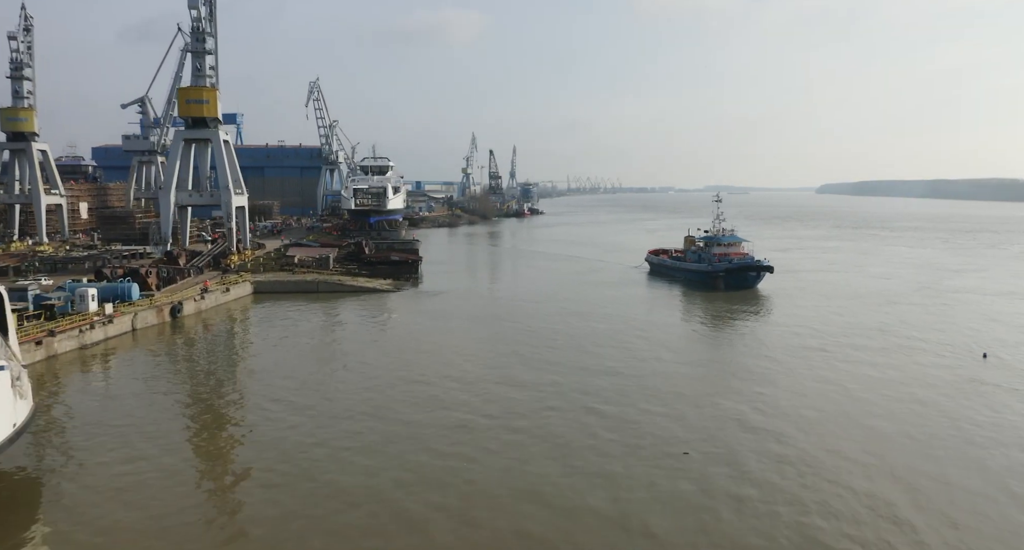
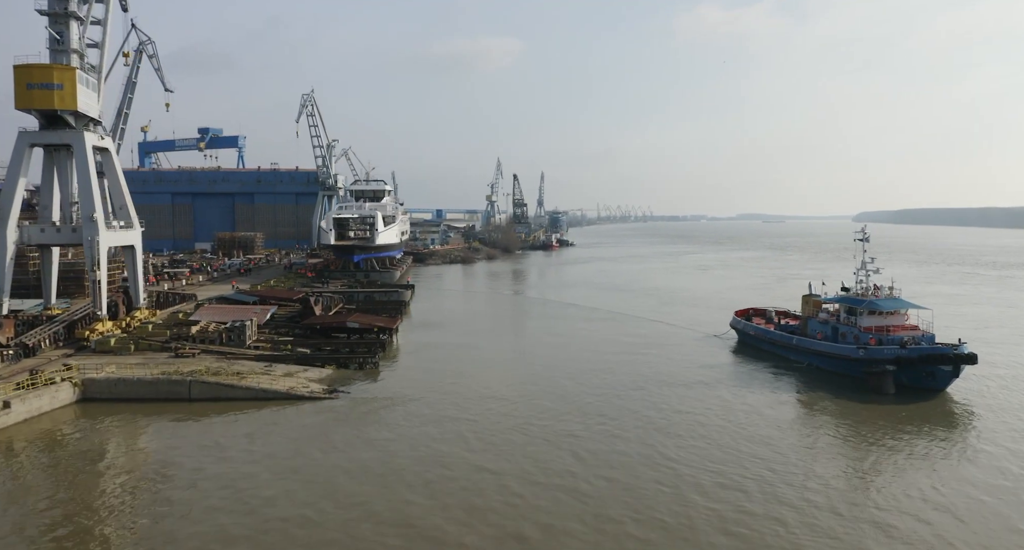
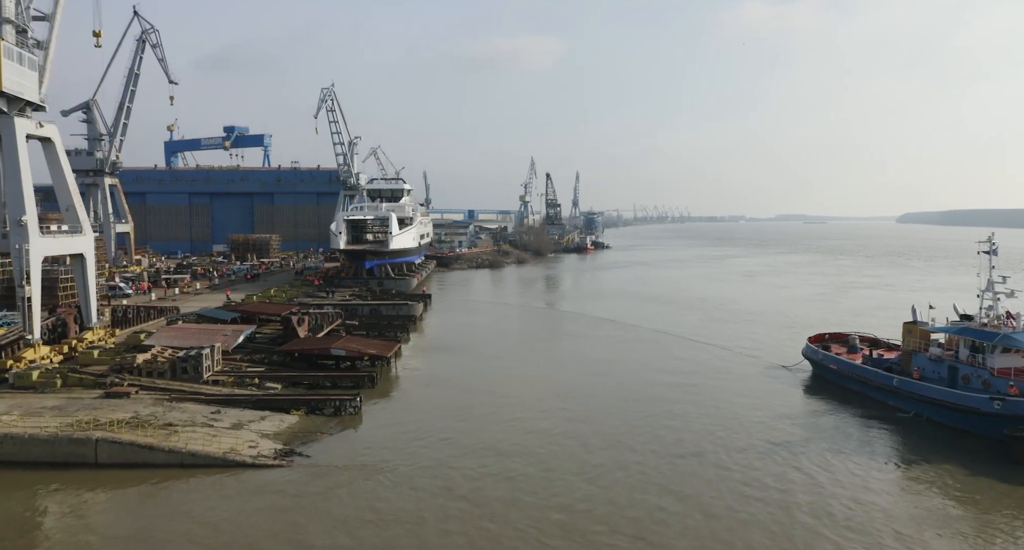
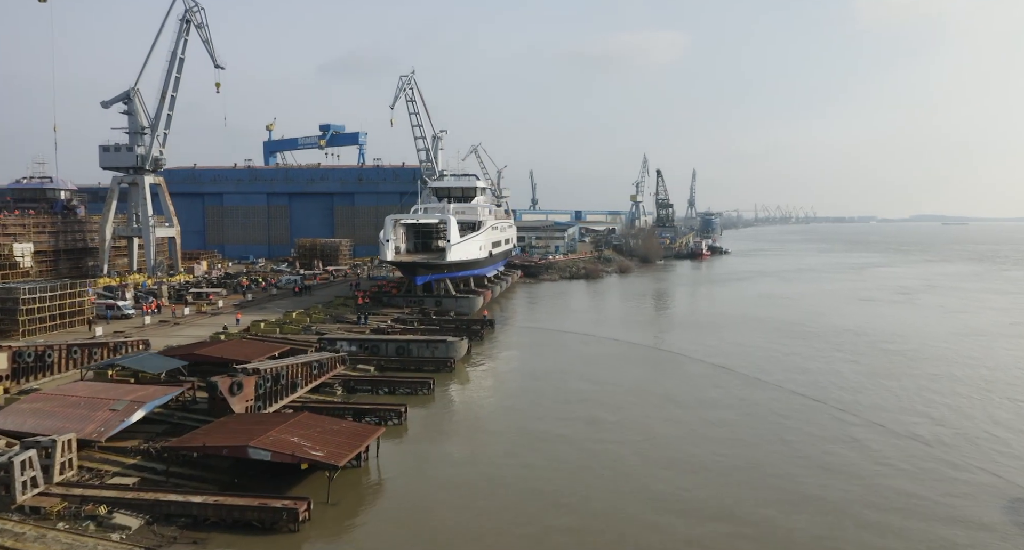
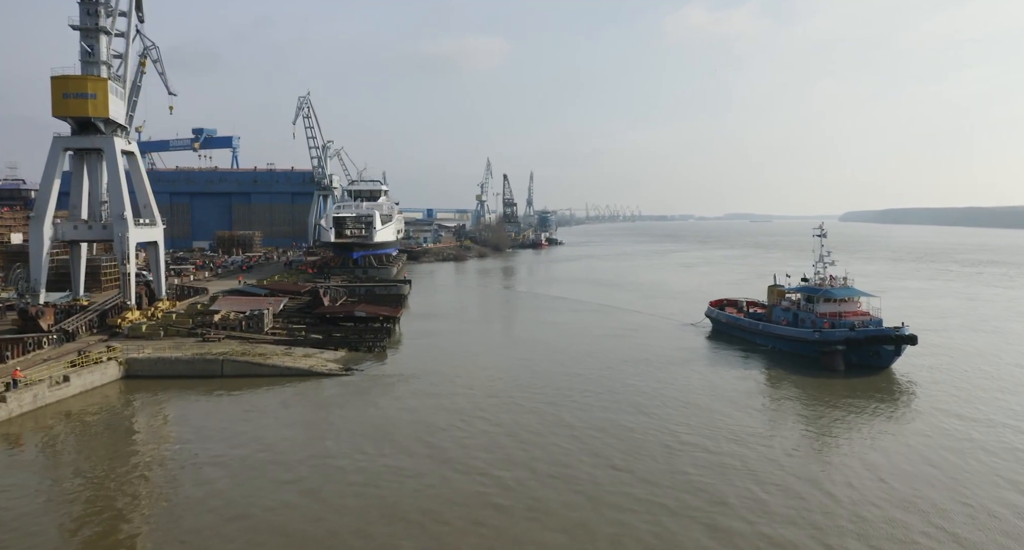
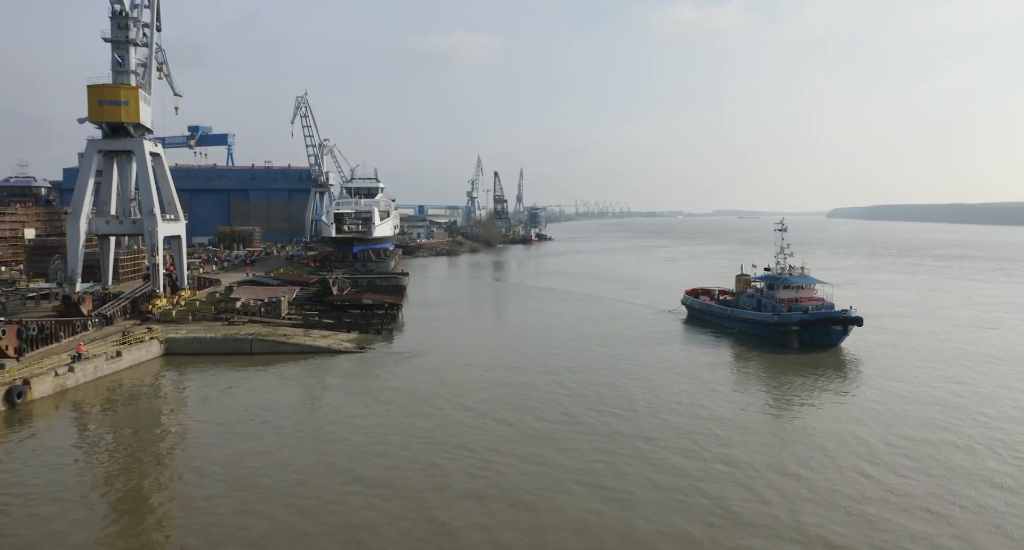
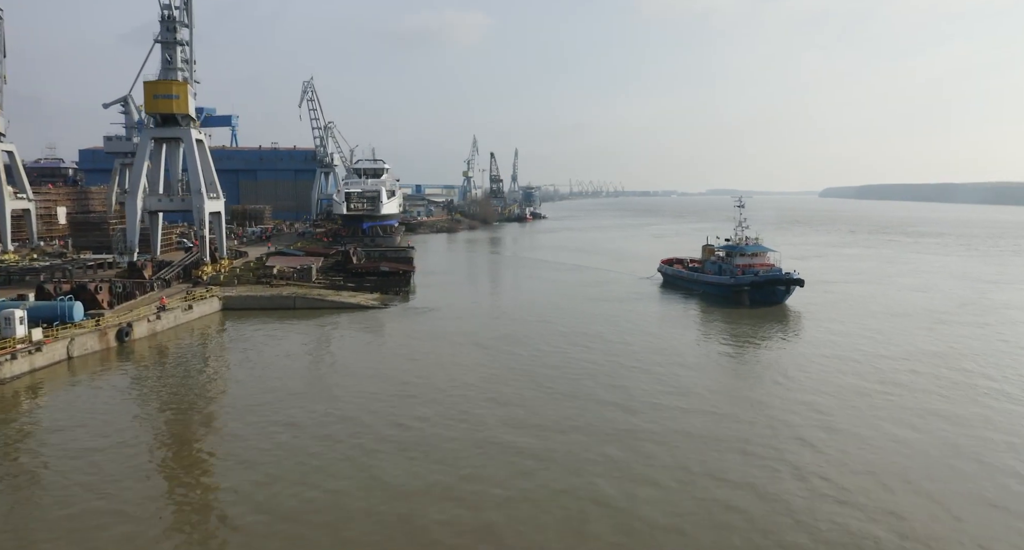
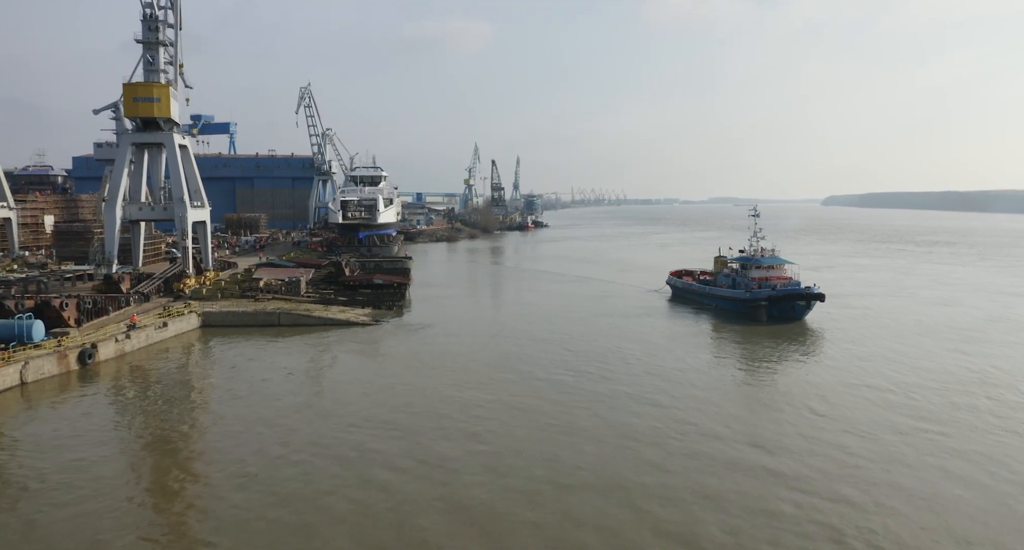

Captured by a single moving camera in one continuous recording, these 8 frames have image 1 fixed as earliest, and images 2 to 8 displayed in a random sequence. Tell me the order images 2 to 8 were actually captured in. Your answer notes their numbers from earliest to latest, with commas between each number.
7, 8, 6, 5, 2, 3, 4
